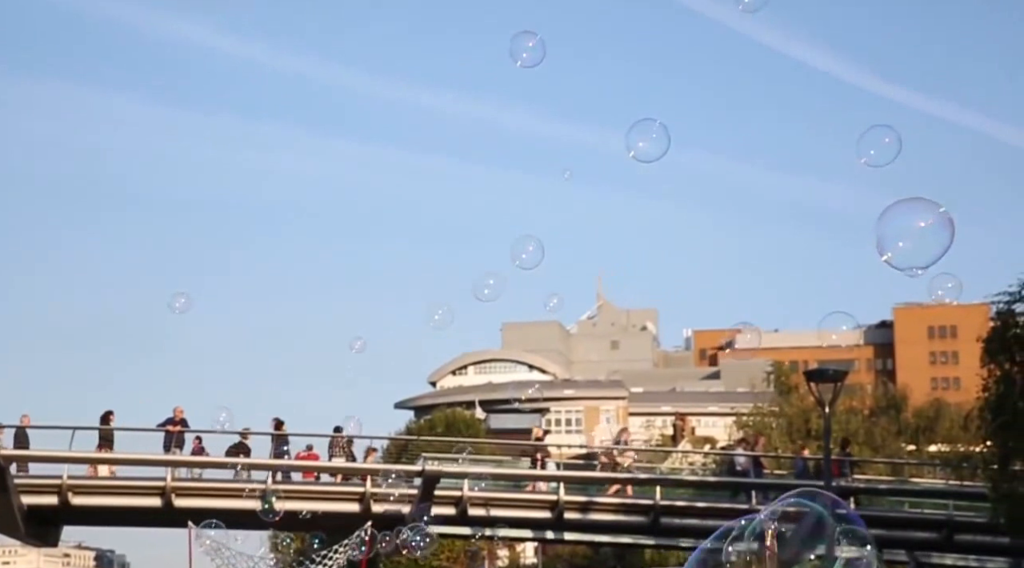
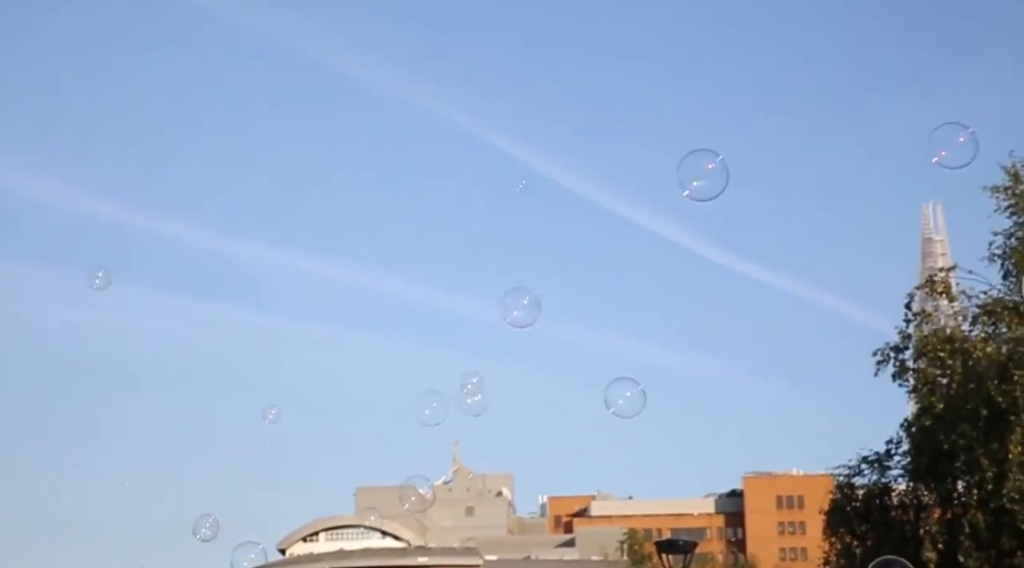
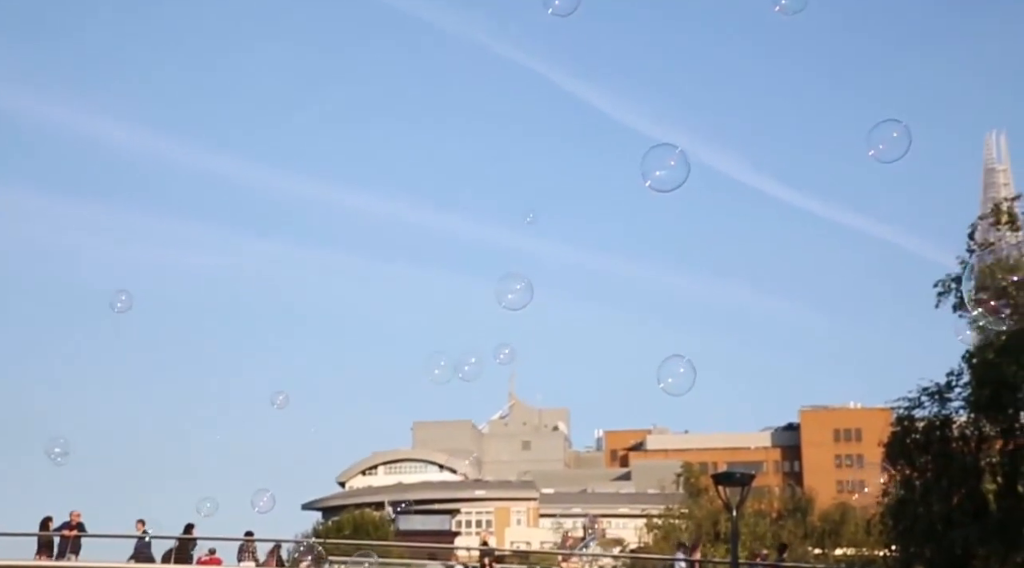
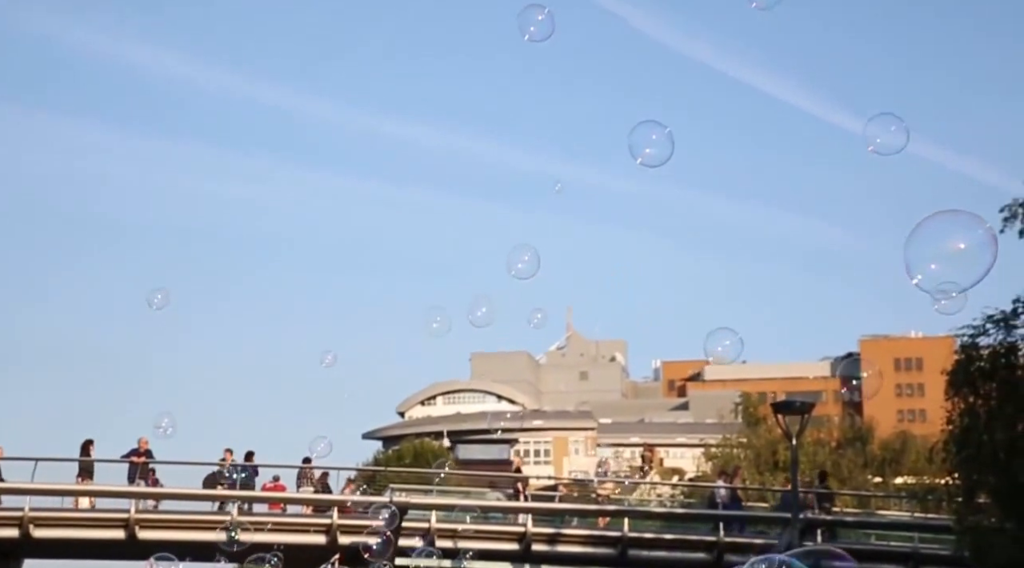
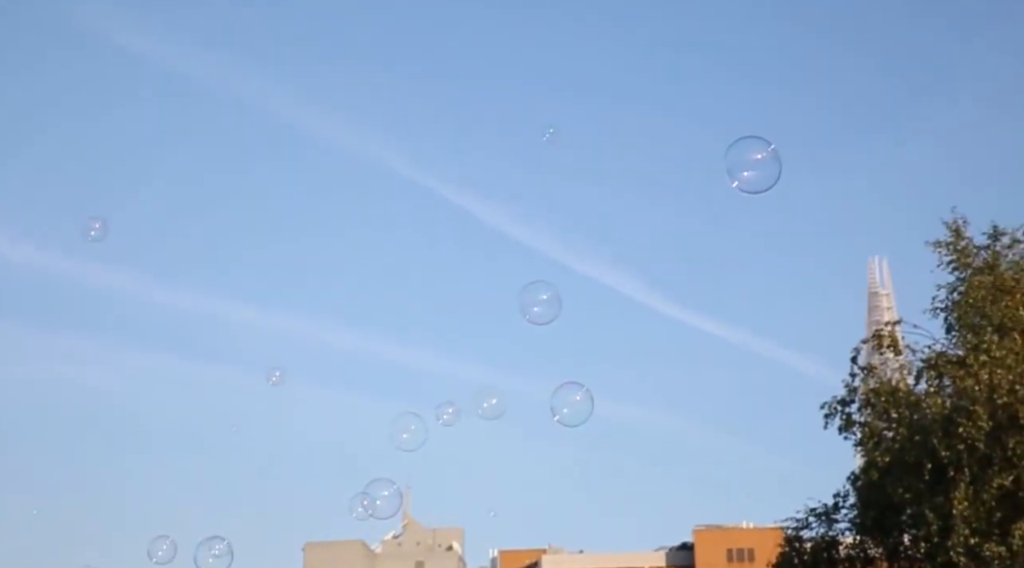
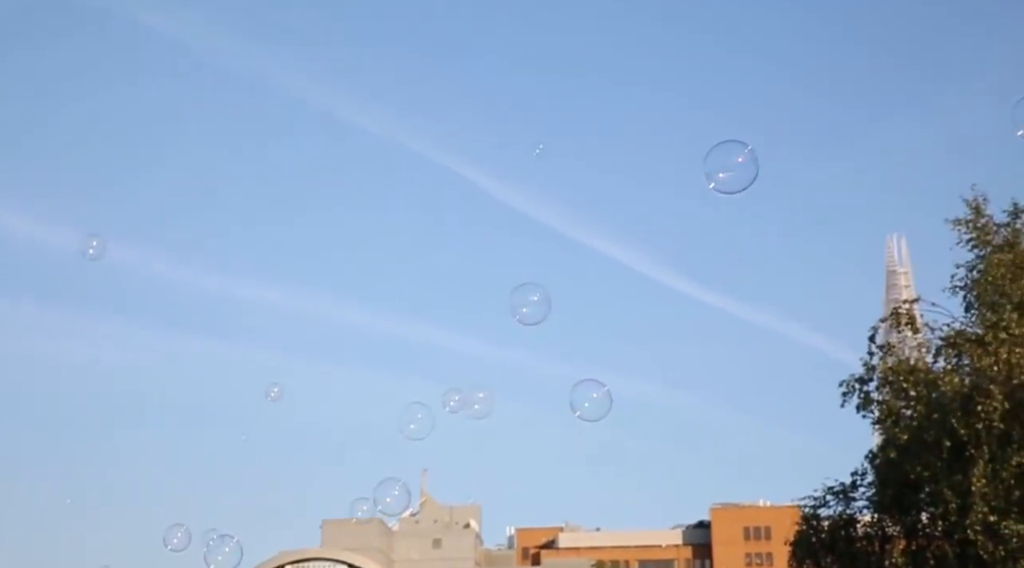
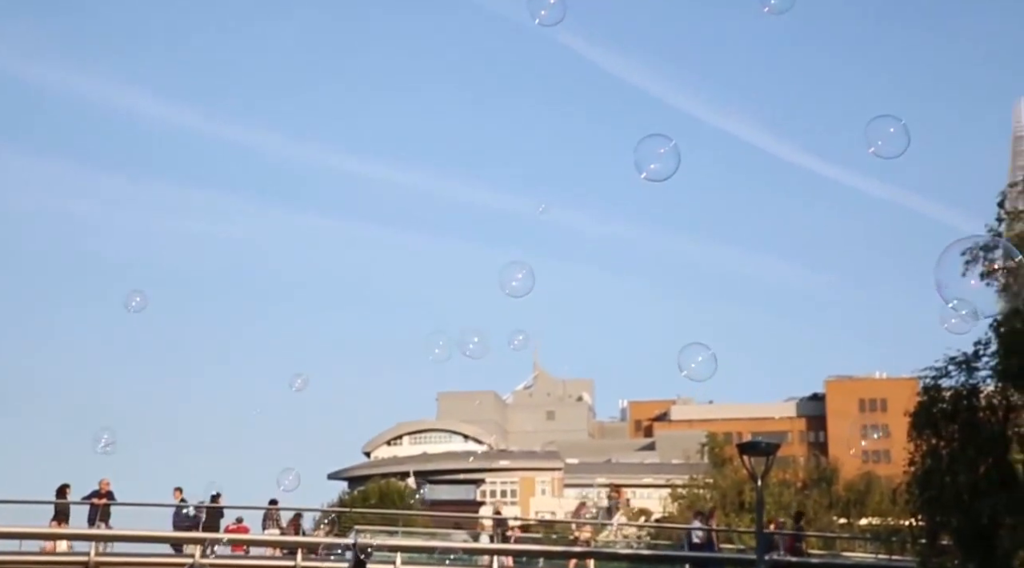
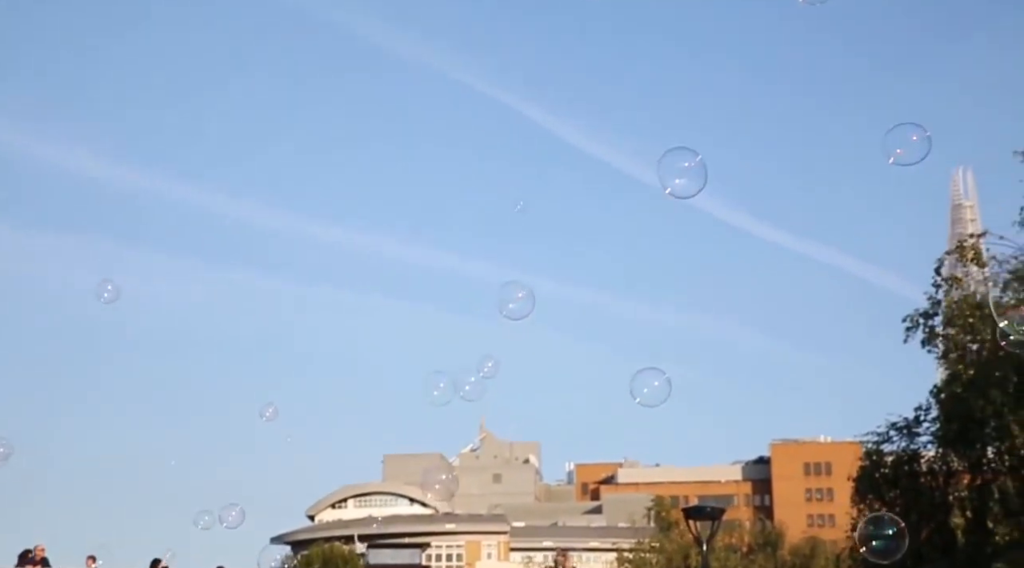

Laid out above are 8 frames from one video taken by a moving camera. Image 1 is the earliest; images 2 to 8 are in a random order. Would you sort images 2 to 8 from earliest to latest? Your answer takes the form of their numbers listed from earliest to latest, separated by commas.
4, 7, 3, 8, 2, 6, 5
